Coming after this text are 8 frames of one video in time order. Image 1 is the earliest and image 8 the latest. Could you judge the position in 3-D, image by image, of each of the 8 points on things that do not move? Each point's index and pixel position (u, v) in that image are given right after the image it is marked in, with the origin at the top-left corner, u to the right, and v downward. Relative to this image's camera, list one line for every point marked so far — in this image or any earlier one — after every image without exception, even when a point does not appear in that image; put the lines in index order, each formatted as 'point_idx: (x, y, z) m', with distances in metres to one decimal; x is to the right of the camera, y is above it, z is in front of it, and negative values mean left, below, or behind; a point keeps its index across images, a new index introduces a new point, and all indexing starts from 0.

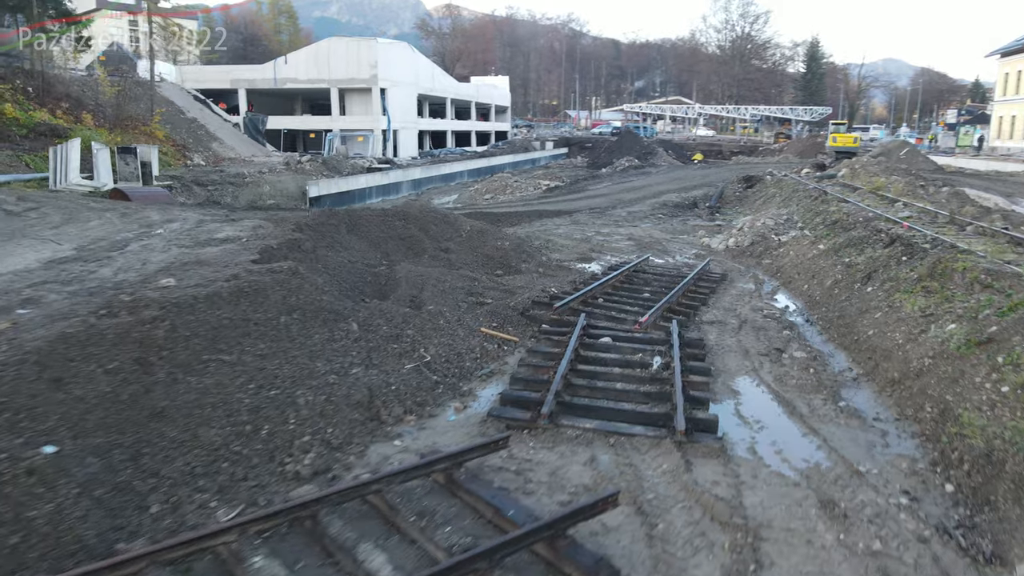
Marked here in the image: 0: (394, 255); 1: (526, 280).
0: (-1.9, +0.5, +11.7) m
1: (+0.2, +0.1, +11.5) m
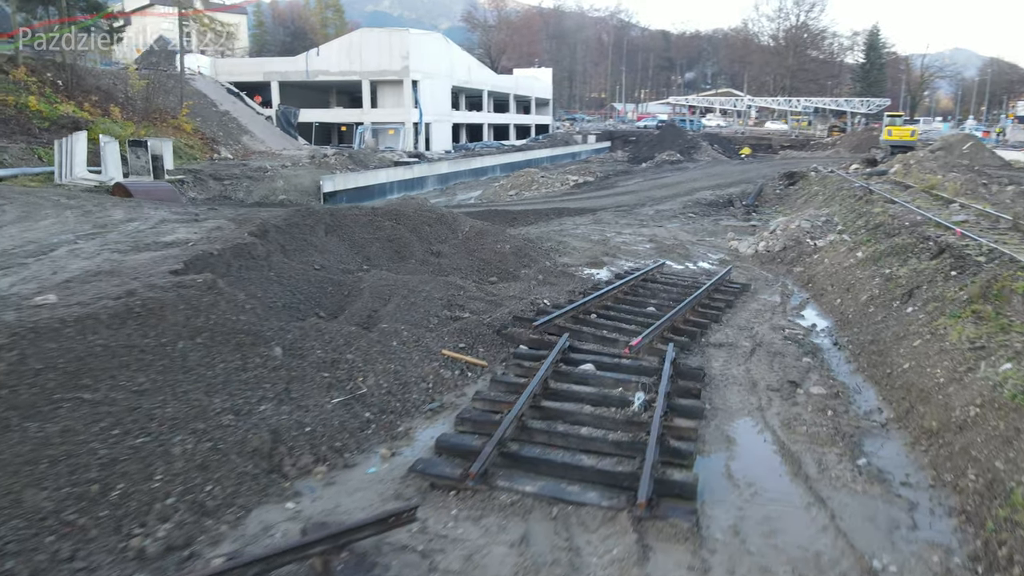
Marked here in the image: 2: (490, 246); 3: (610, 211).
0: (-2.0, +0.4, +10.7) m
1: (+0.1, -0.1, +10.3) m
2: (-0.4, +0.7, +12.1) m
3: (+2.6, +2.1, +19.6) m
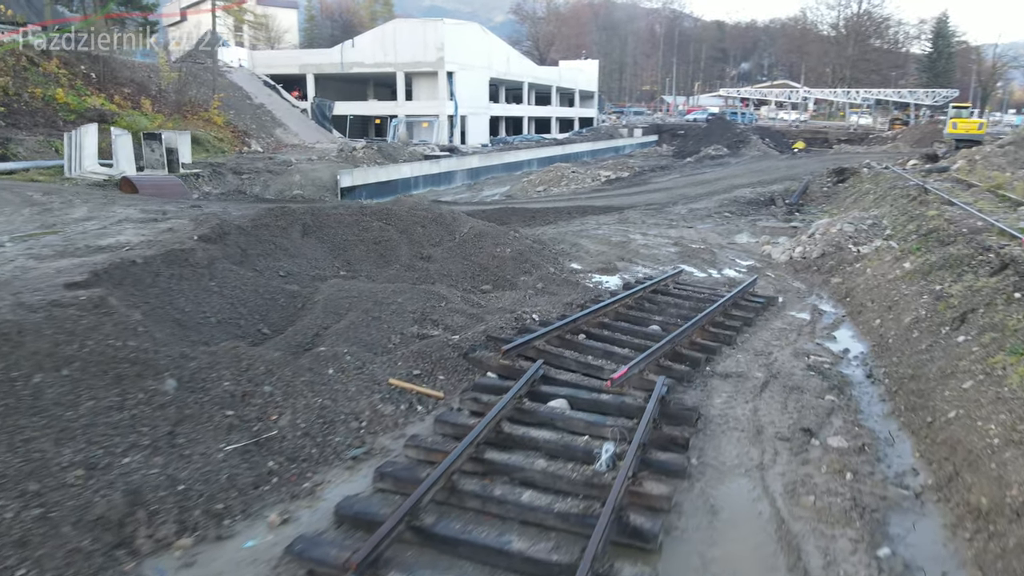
0: (-2.1, +0.3, +9.7) m
1: (0.0, -0.2, +9.2) m
2: (-0.4, +0.6, +11.0) m
3: (+3.1, +2.0, +18.3) m
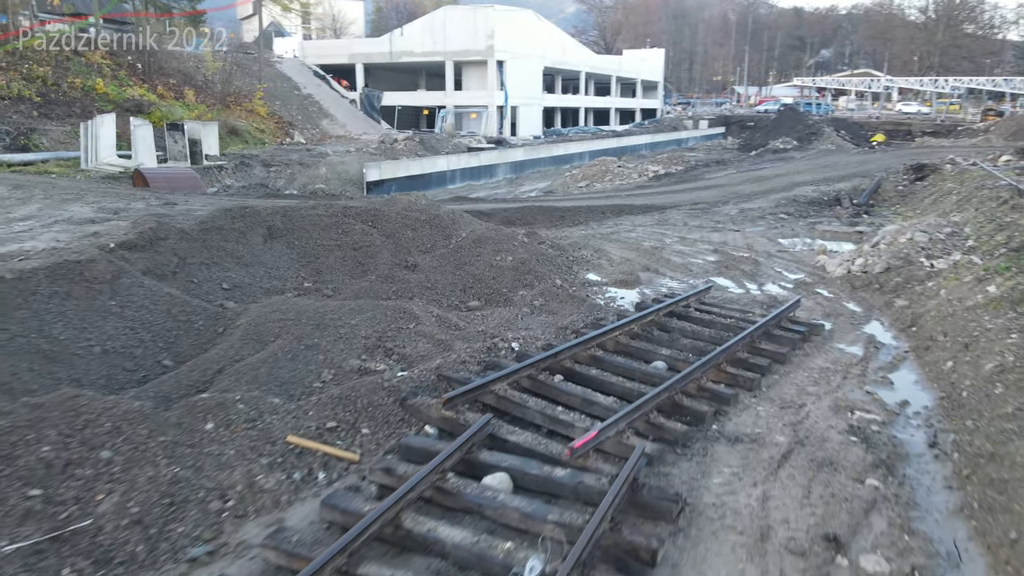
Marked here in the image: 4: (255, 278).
0: (-2.2, +0.2, +8.5) m
1: (-0.2, -0.4, +7.8) m
2: (-0.3, +0.4, +9.6) m
3: (+3.8, +1.8, +16.5) m
4: (-2.7, +0.1, +7.8) m
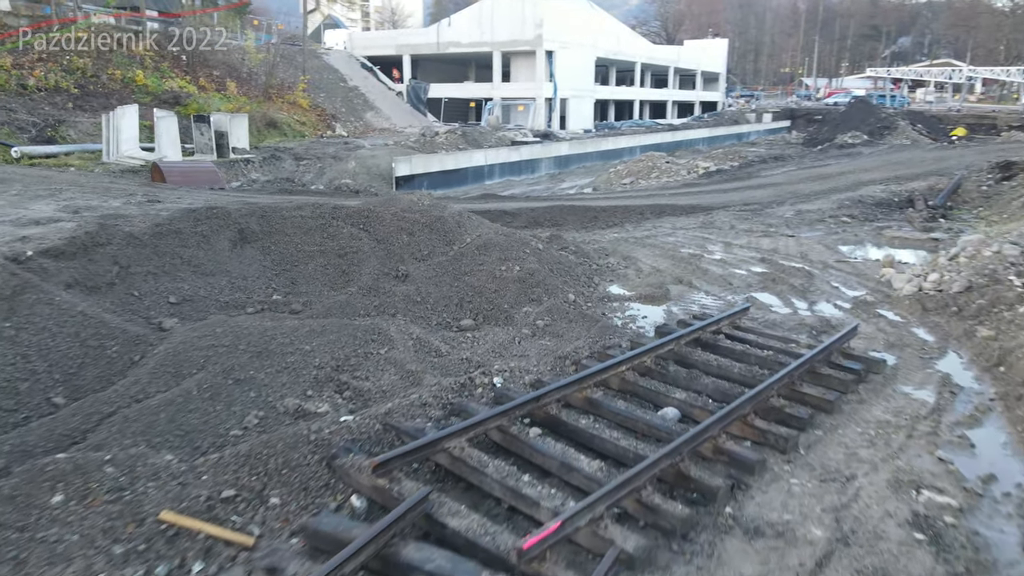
0: (-2.2, 0.0, +7.5) m
1: (-0.3, -0.6, +6.6) m
2: (-0.3, +0.2, +8.4) m
3: (+4.5, +1.6, +15.0) m
4: (-2.8, 0.0, +6.8) m
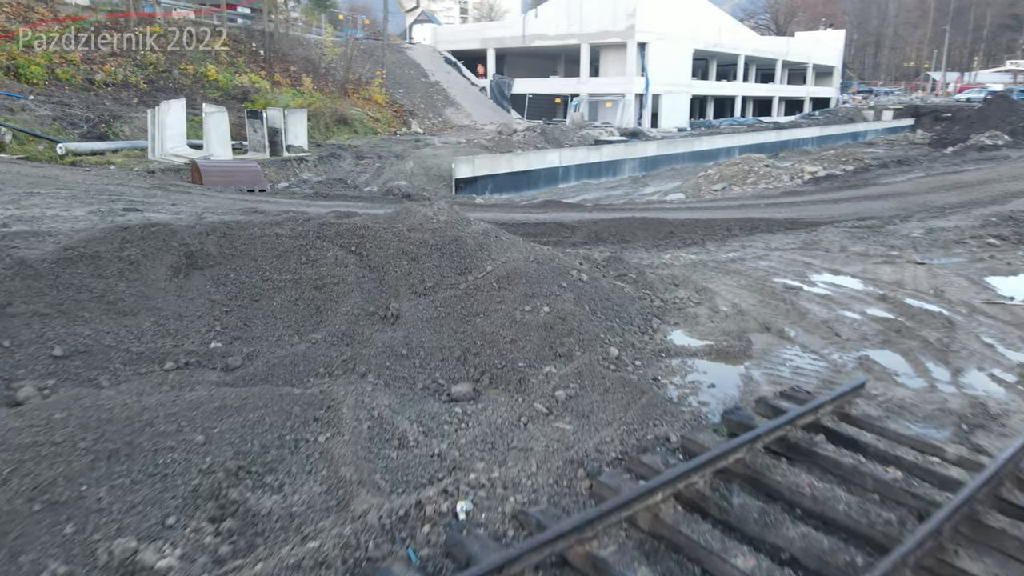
0: (-2.1, -0.3, +5.7) m
1: (-0.3, -1.0, +4.7) m
2: (0.0, -0.2, +6.4) m
3: (+5.6, +1.0, +12.3) m
4: (-2.8, -0.3, +5.2) m
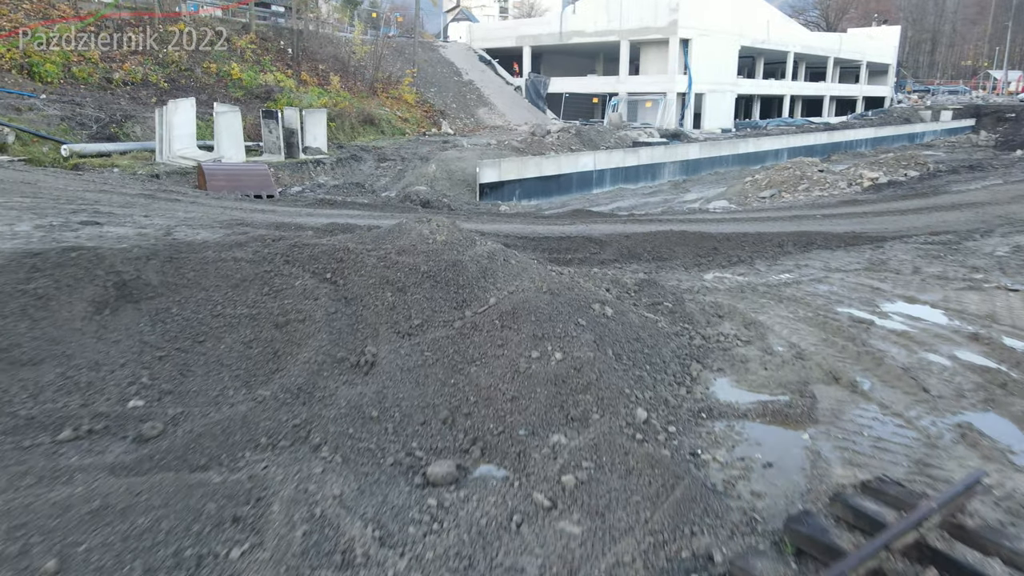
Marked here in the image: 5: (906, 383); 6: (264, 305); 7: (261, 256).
0: (-2.1, -0.6, +4.6) m
1: (-0.4, -1.3, +3.5) m
2: (0.0, -0.5, +5.2) m
3: (+5.9, +0.7, +10.8) m
4: (-2.8, -0.6, +4.1) m
5: (+3.2, -0.7, +5.8) m
6: (-1.8, -0.1, +5.3) m
7: (-2.0, +0.3, +5.8) m
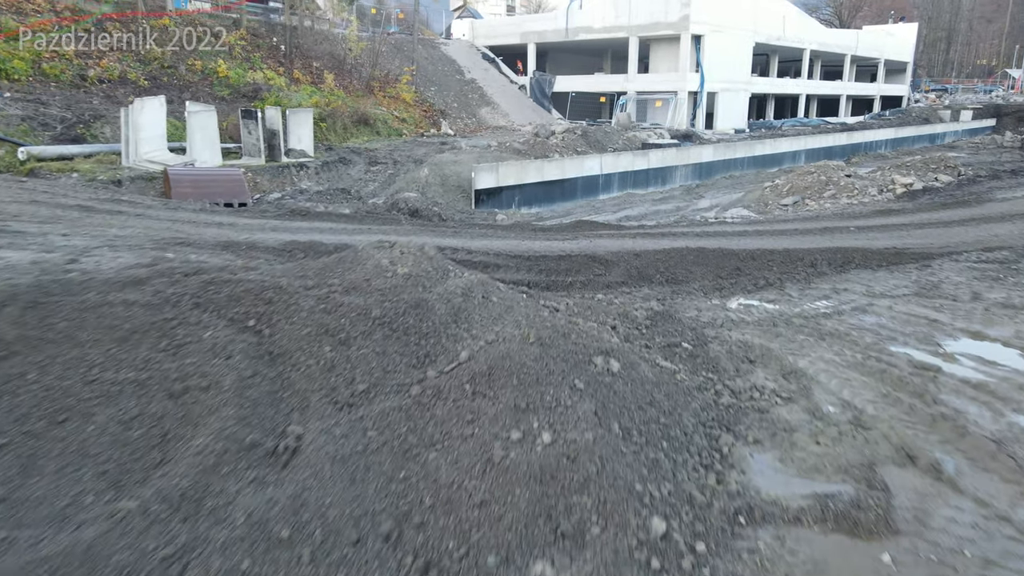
0: (-2.2, -0.9, +3.3) m
1: (-0.5, -1.6, +2.1) m
2: (-0.1, -0.8, +3.9) m
3: (+5.8, +0.3, +9.4) m
4: (-3.0, -0.9, +2.8) m
5: (+3.0, -1.1, +4.4) m
6: (-2.0, -0.4, +4.0) m
7: (-2.1, 0.0, +4.5) m
